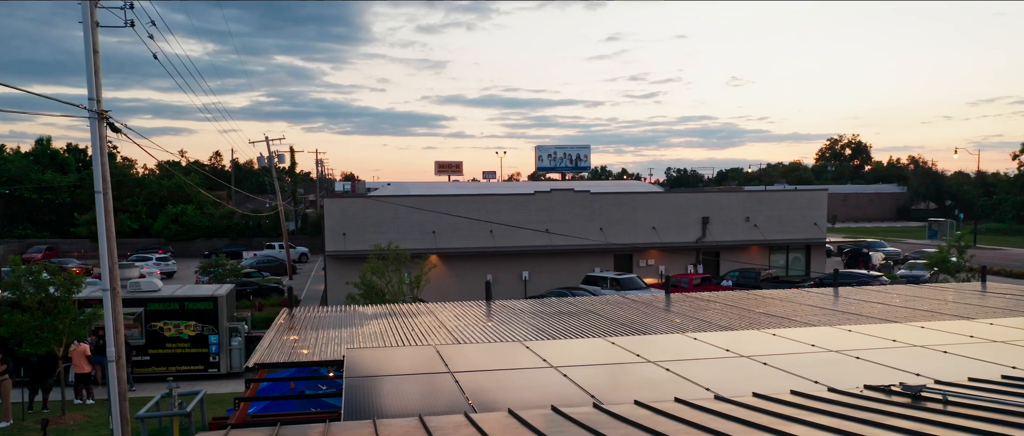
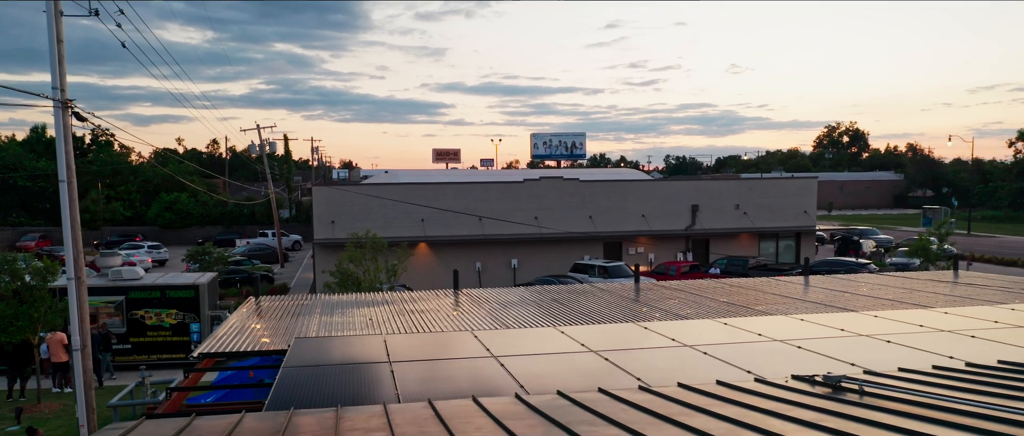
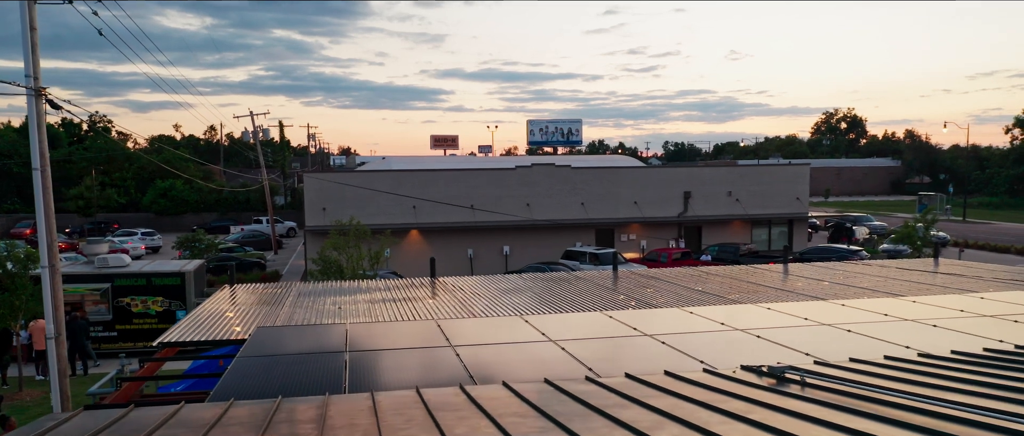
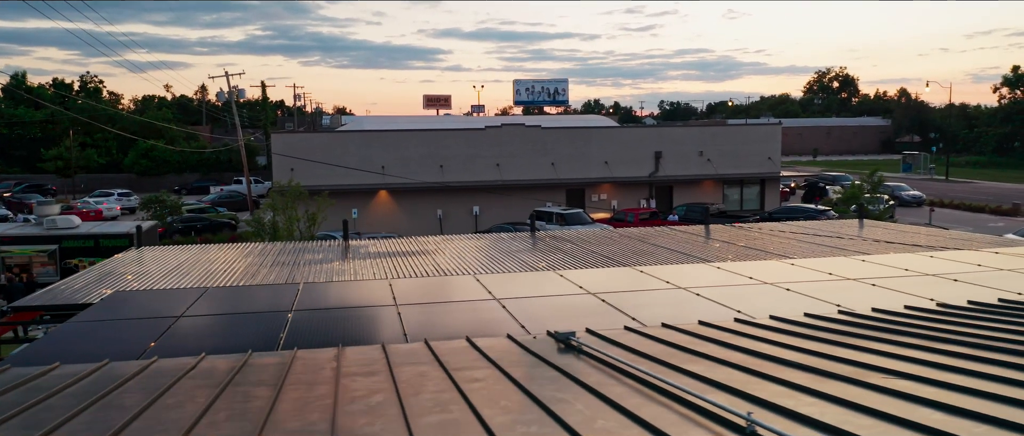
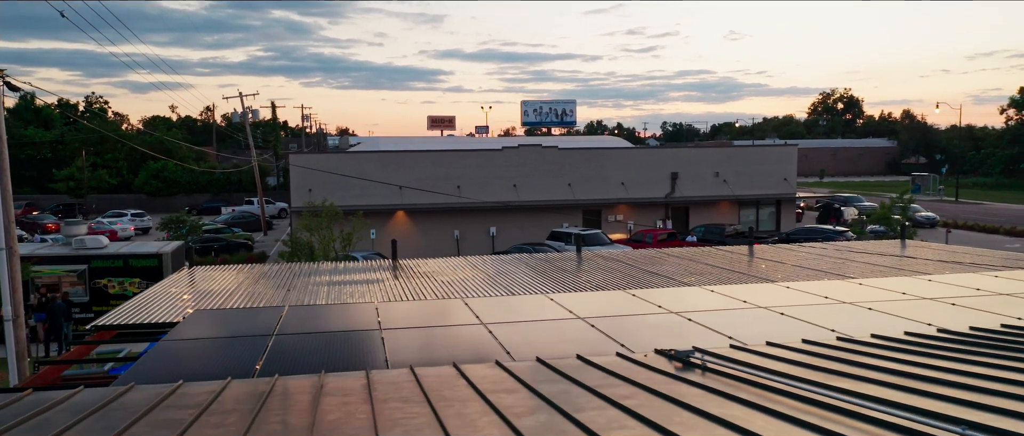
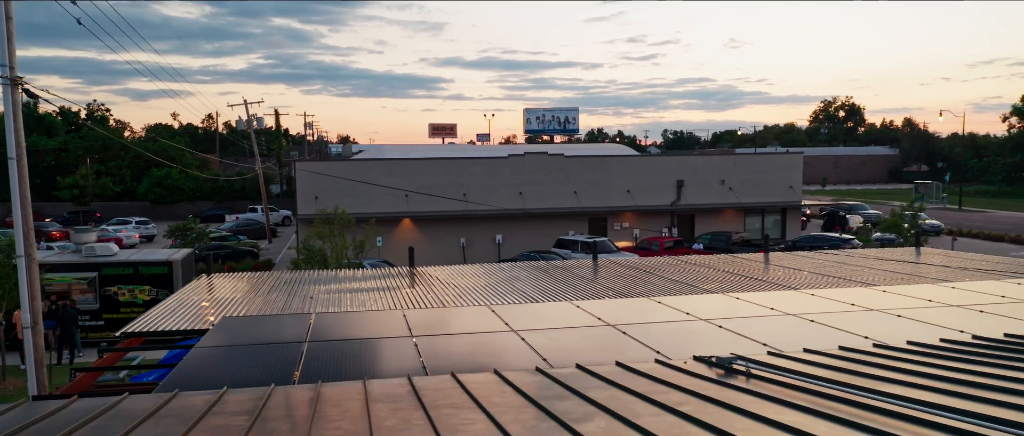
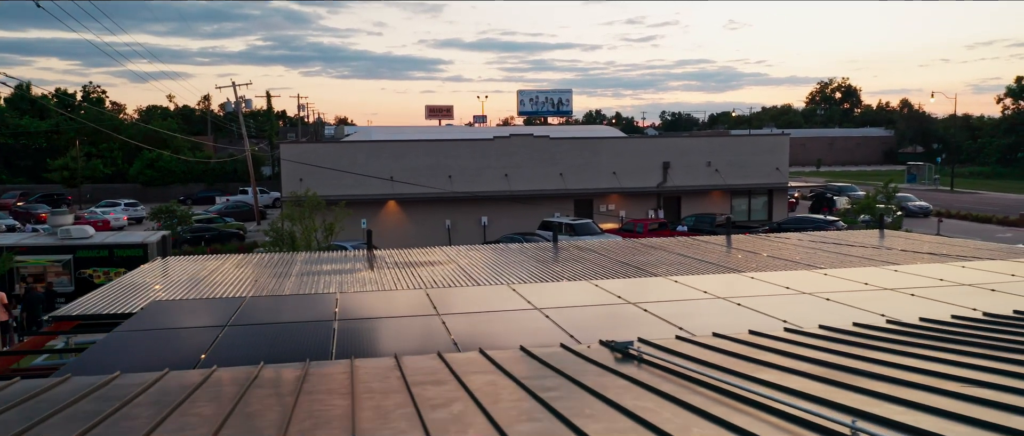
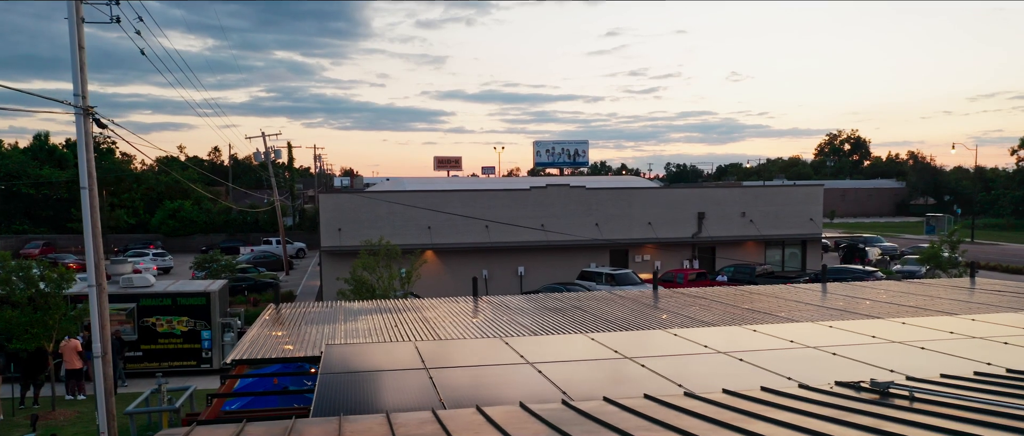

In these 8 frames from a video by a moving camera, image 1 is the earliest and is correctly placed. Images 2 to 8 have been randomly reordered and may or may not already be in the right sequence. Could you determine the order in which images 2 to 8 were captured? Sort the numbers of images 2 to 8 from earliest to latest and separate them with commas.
8, 2, 3, 6, 5, 7, 4
